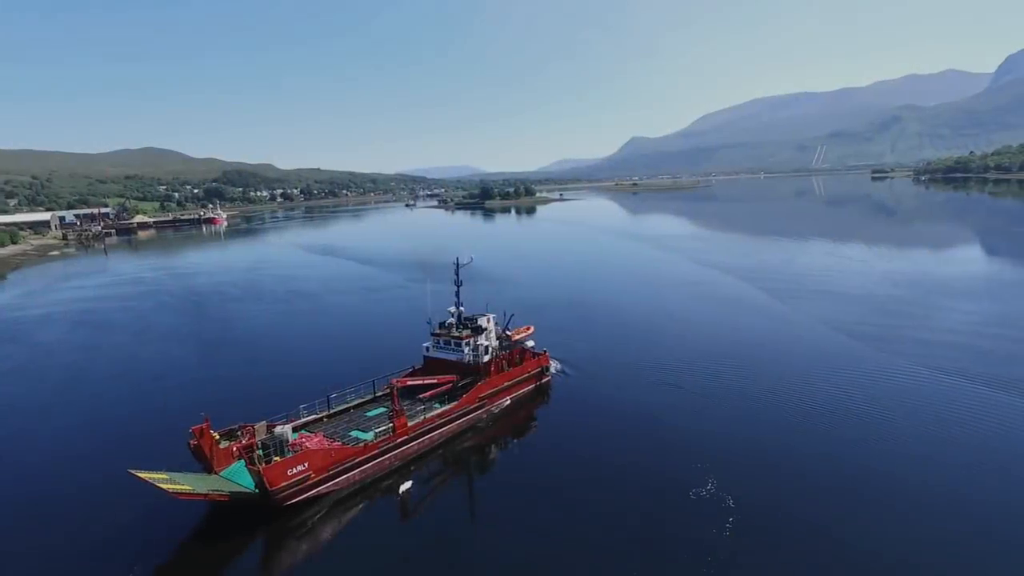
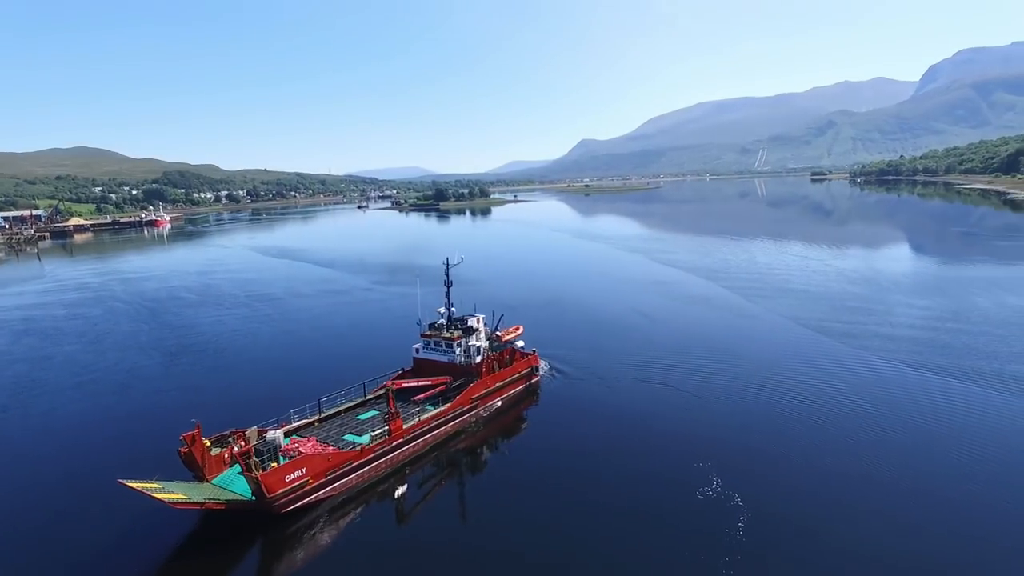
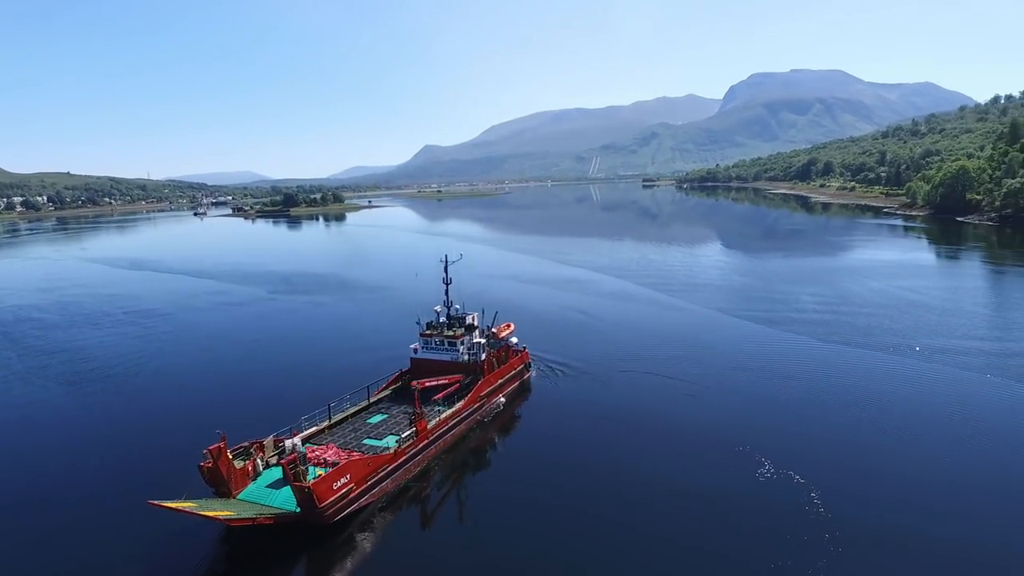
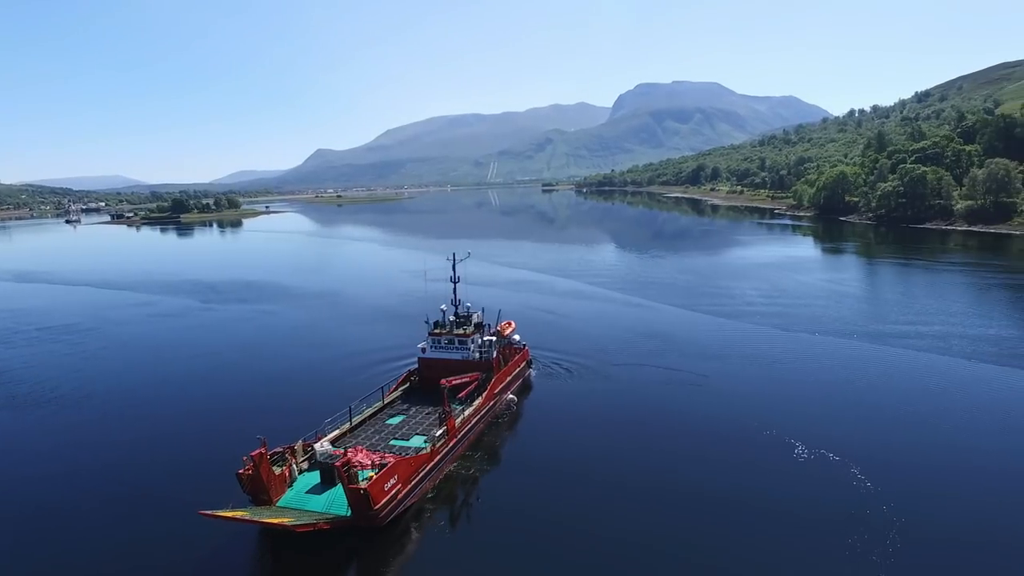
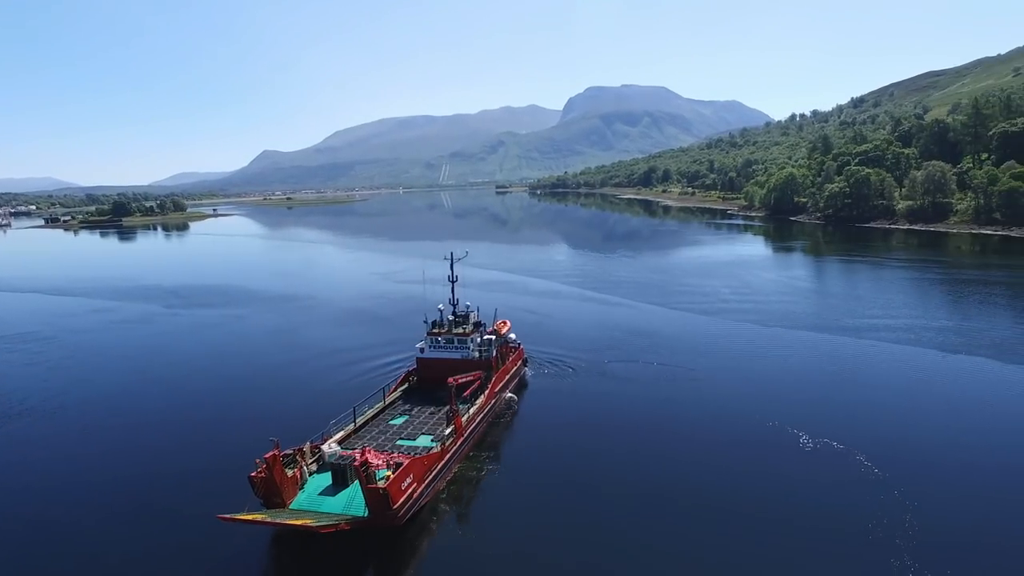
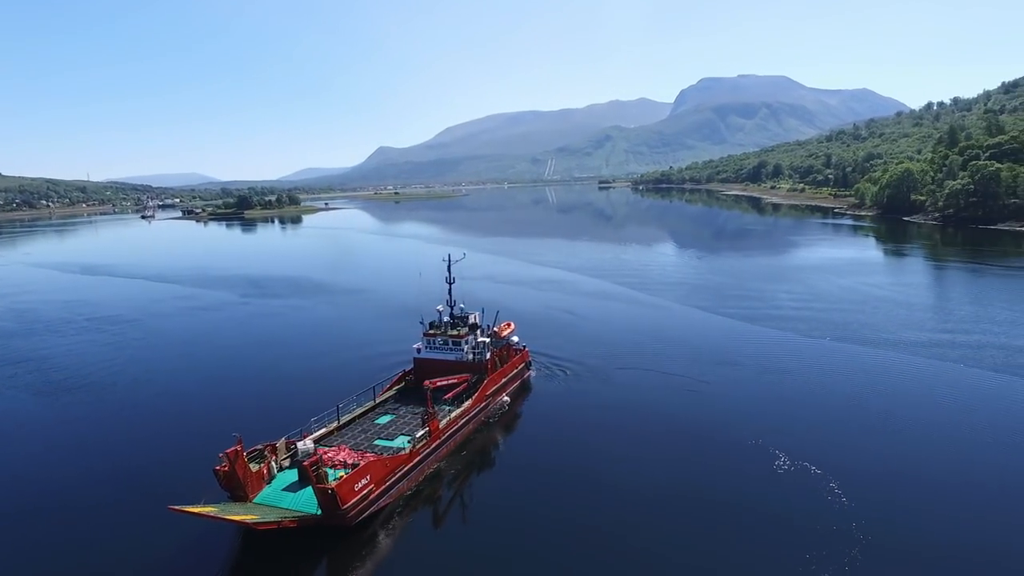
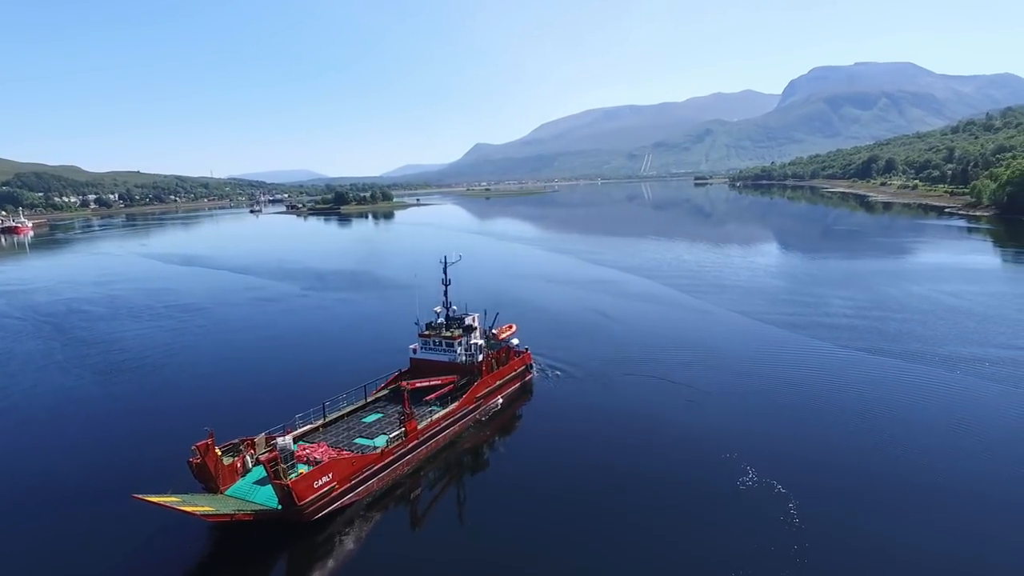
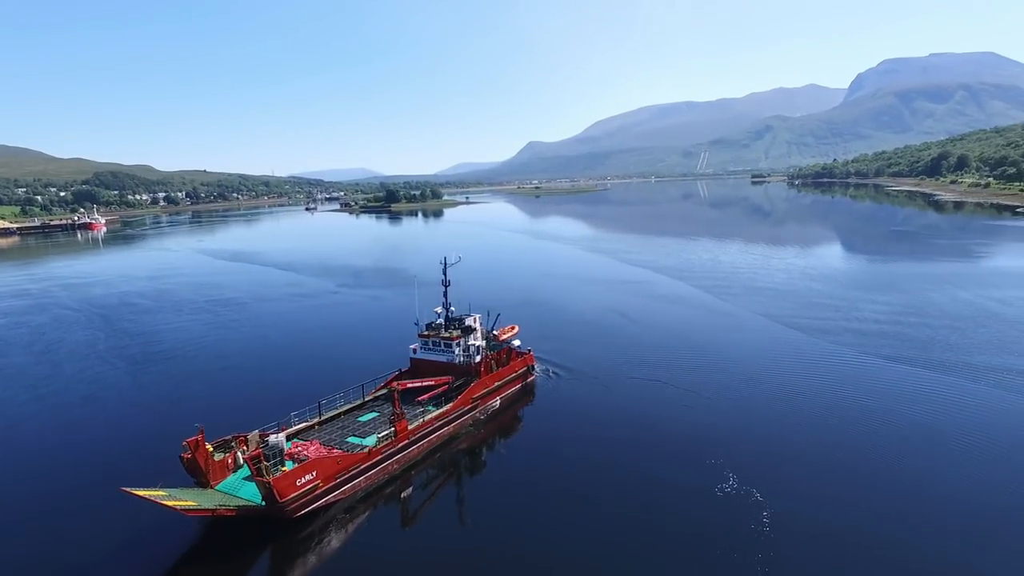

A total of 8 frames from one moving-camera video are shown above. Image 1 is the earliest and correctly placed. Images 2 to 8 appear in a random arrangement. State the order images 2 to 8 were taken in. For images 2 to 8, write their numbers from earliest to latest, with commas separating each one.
2, 8, 7, 3, 6, 4, 5
